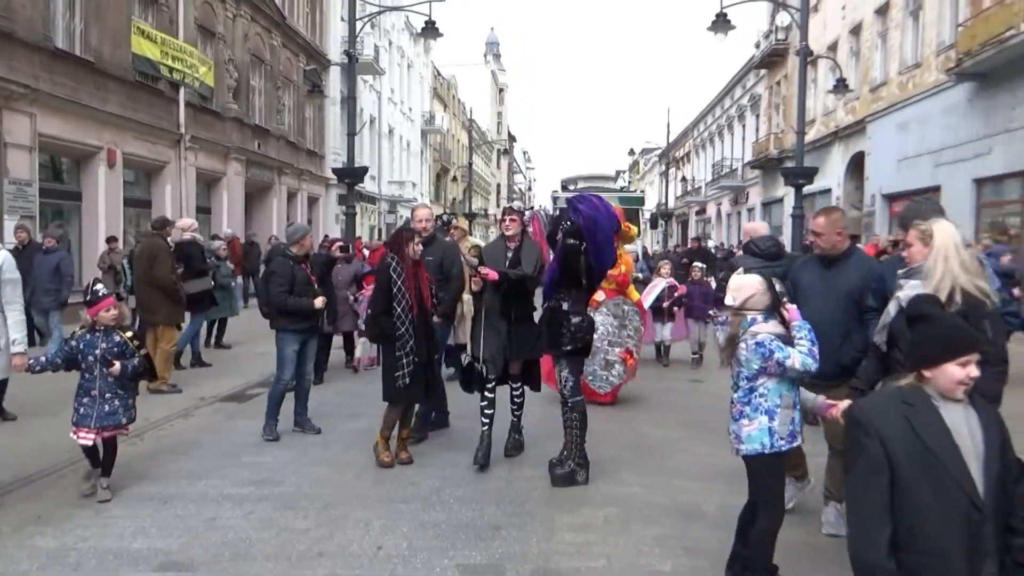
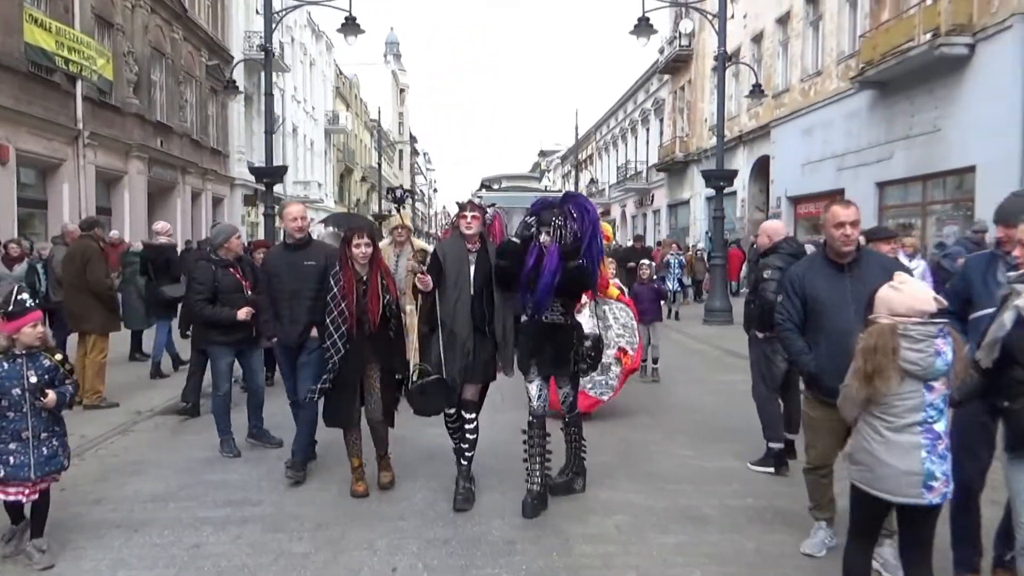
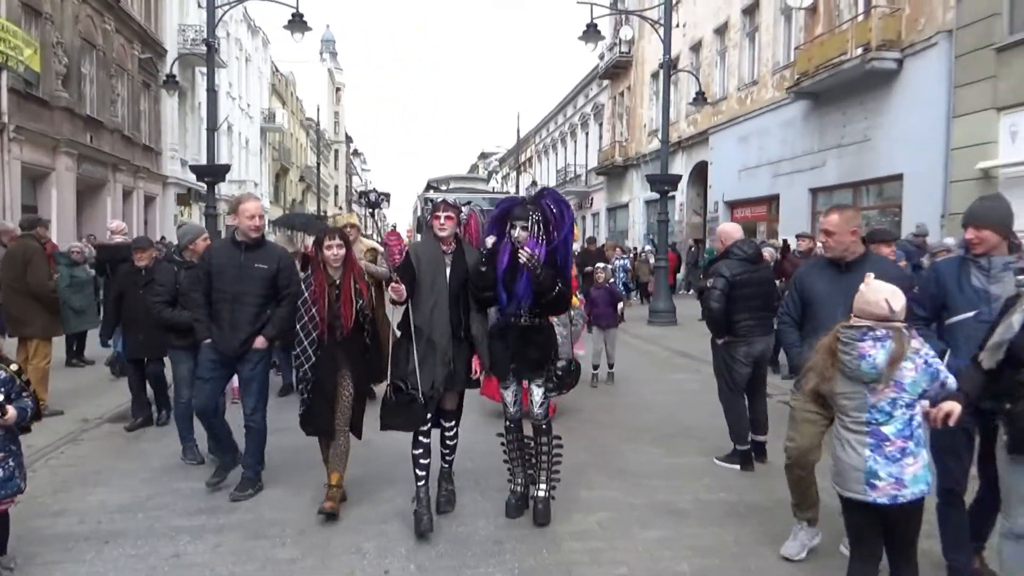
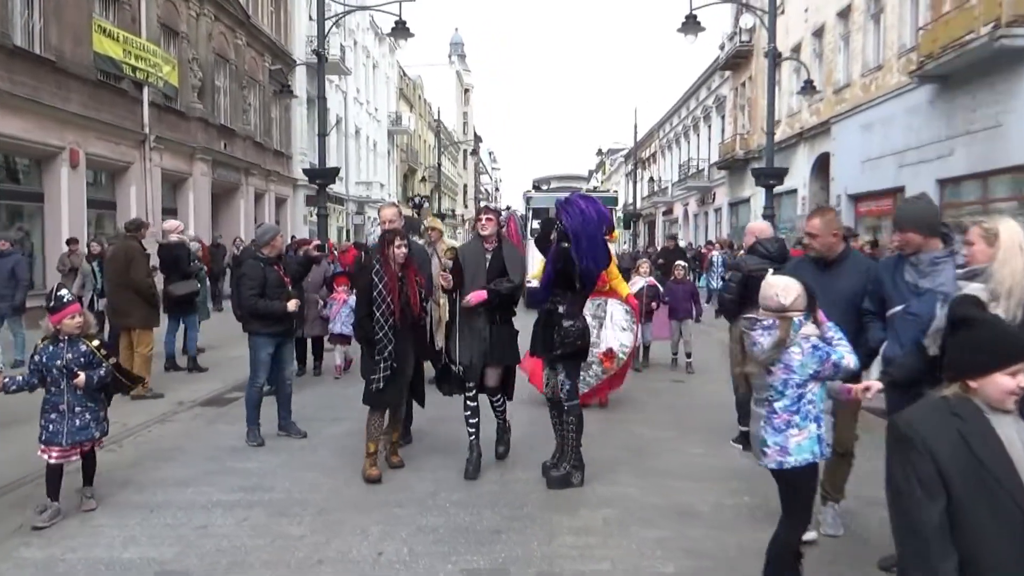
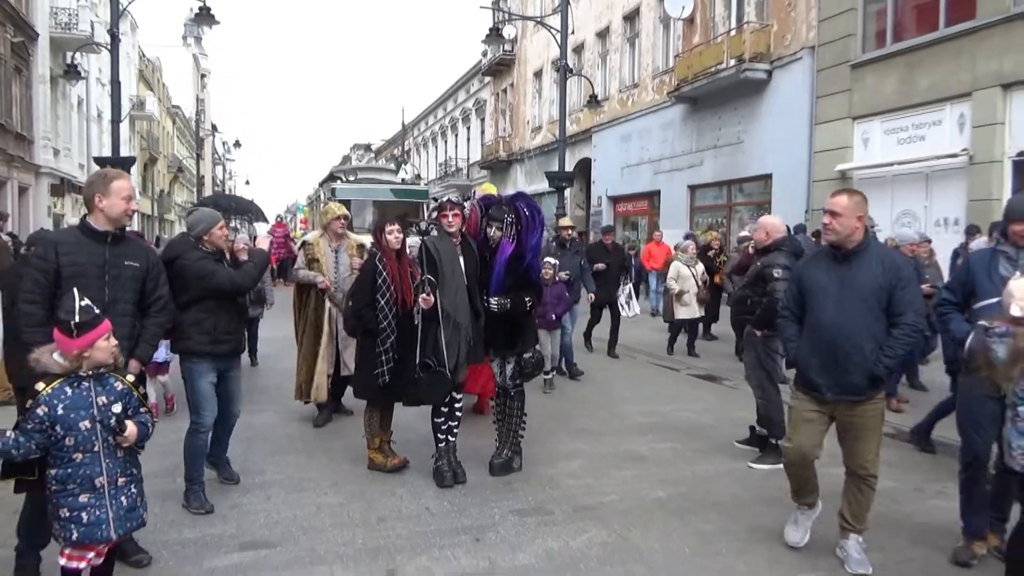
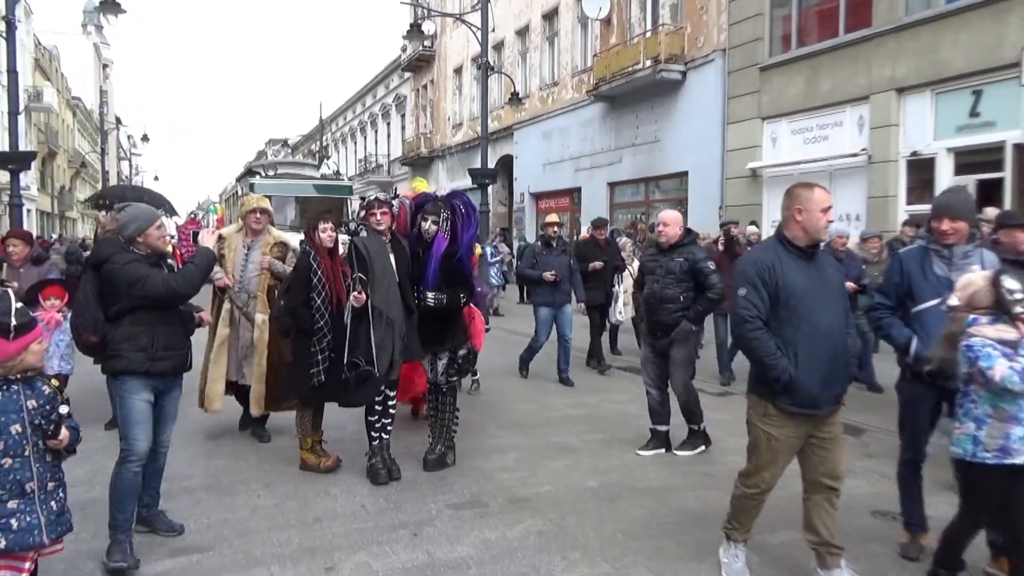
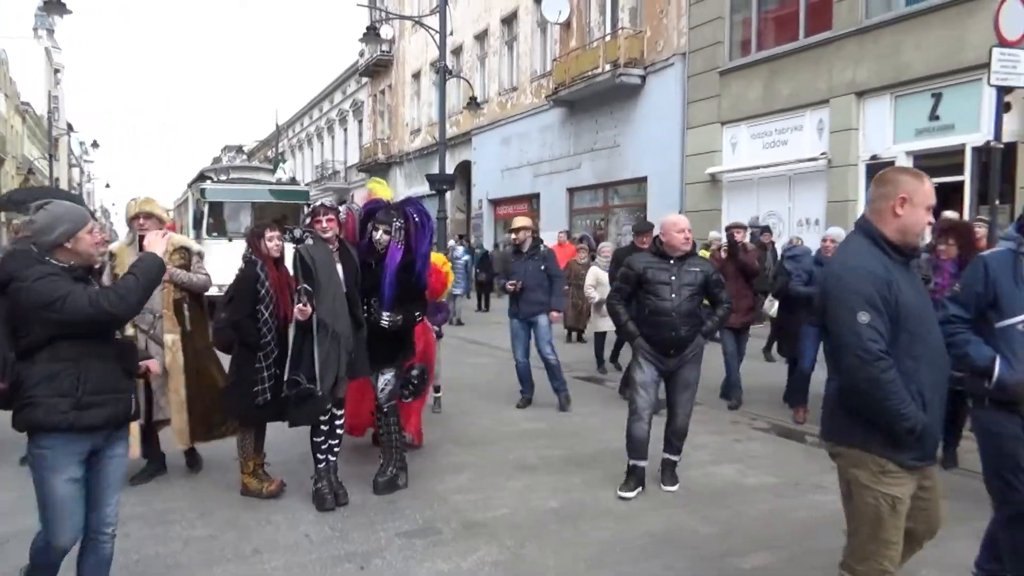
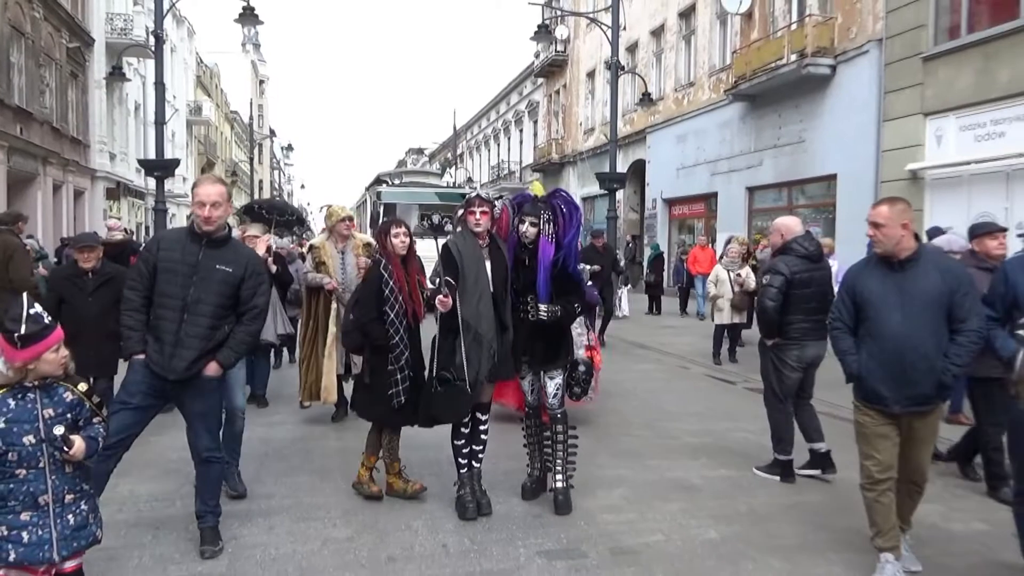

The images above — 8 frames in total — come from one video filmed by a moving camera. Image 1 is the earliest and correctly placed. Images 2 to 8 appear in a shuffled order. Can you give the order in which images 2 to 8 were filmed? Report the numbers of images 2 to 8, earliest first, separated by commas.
4, 2, 3, 8, 5, 6, 7
